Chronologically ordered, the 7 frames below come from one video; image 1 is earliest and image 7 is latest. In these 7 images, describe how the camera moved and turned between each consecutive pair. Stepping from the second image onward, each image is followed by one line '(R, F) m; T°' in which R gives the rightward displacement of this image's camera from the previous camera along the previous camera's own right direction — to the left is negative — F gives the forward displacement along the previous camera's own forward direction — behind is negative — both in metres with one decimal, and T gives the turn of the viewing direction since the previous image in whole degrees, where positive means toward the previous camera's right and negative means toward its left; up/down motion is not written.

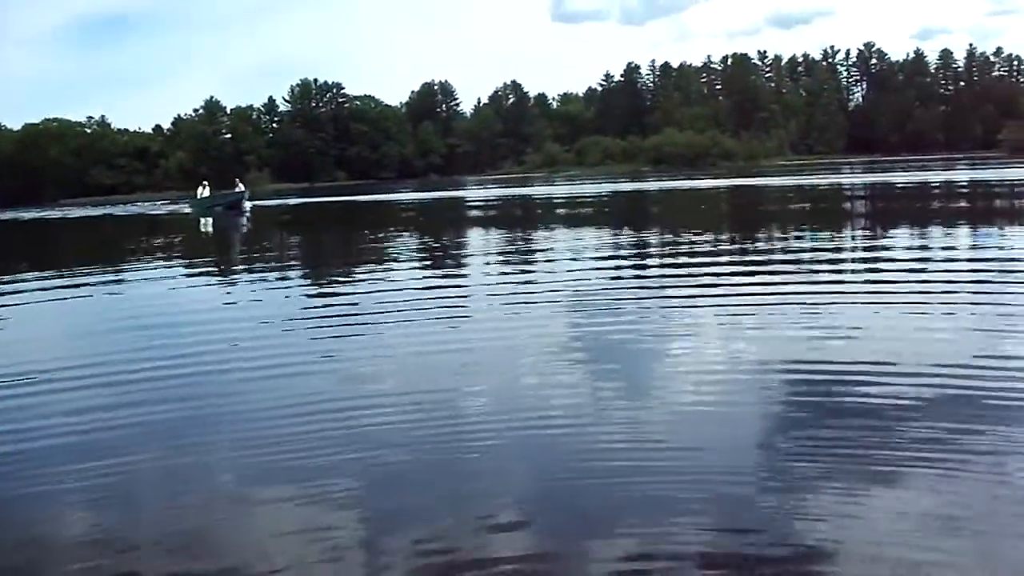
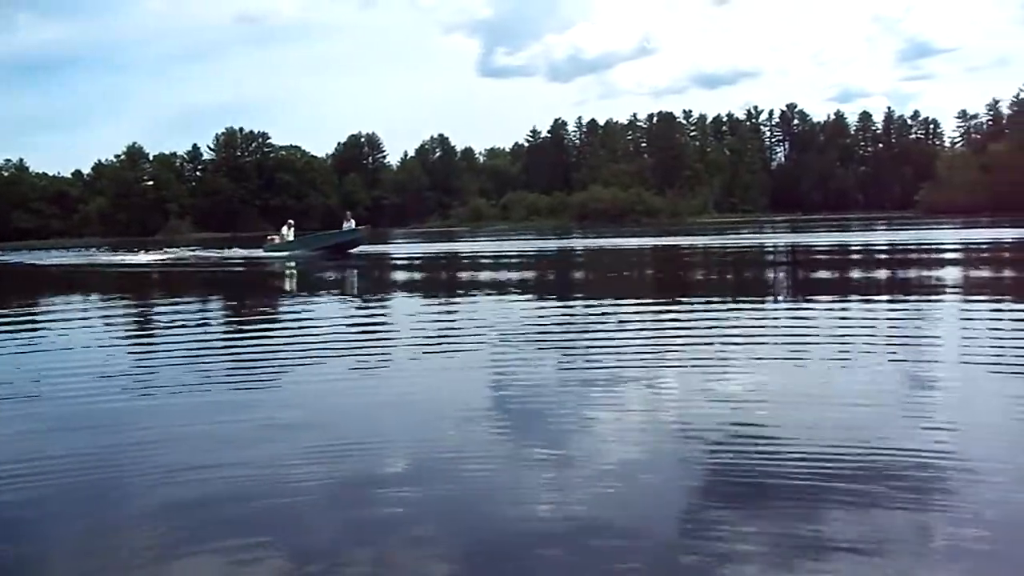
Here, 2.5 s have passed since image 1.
(-0.1, +0.4) m; +3°
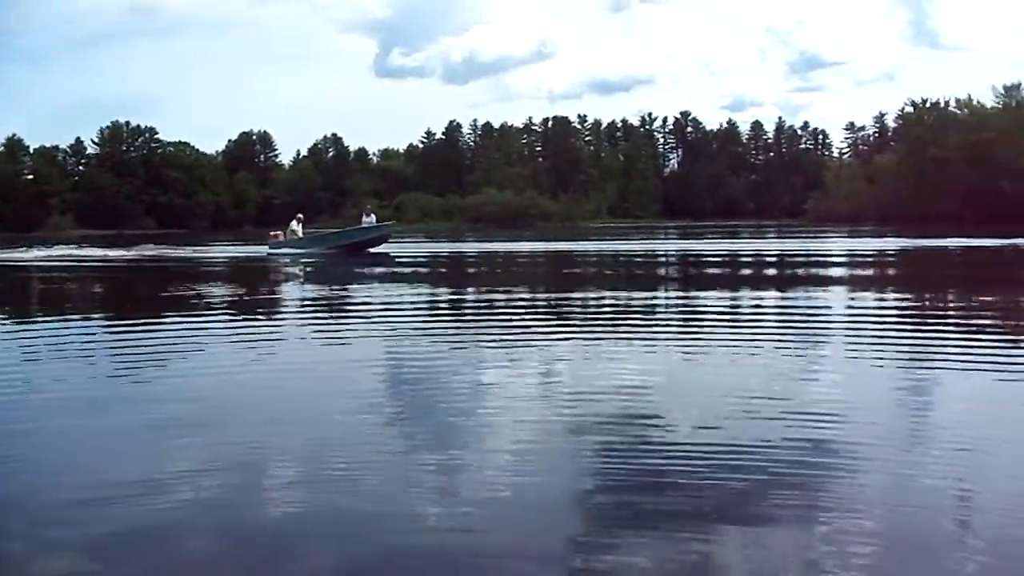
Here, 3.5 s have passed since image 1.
(-0.5, +0.5) m; +5°
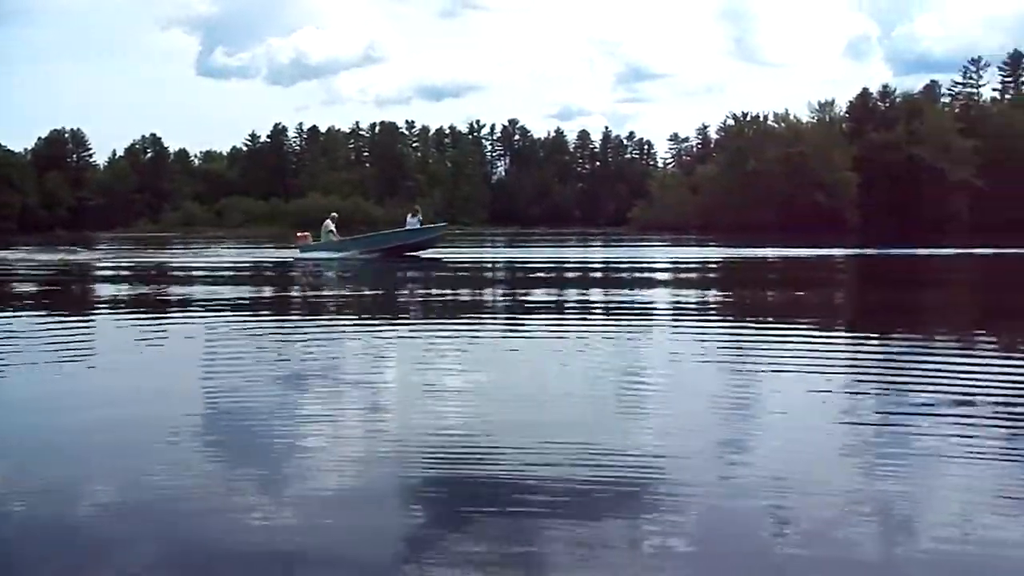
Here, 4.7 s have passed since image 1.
(-0.3, +0.6) m; +8°
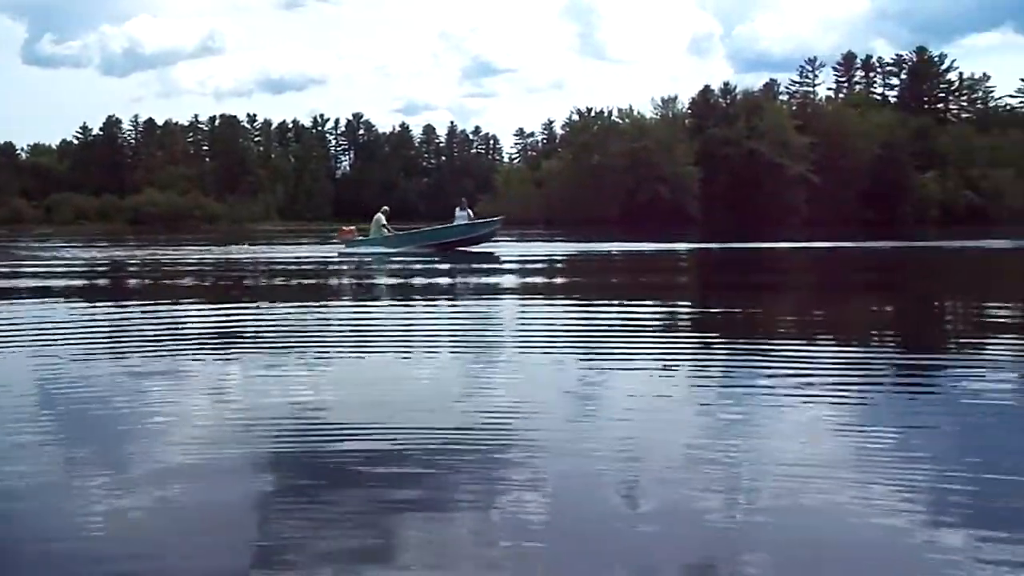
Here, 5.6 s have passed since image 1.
(-0.2, +0.5) m; +7°
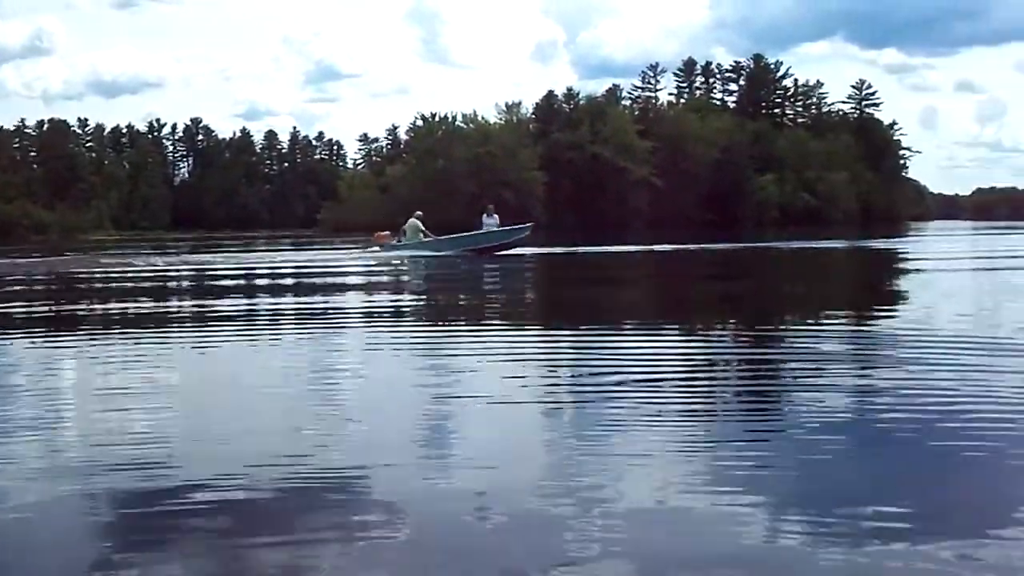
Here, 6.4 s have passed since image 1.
(+0.2, +0.6) m; +7°
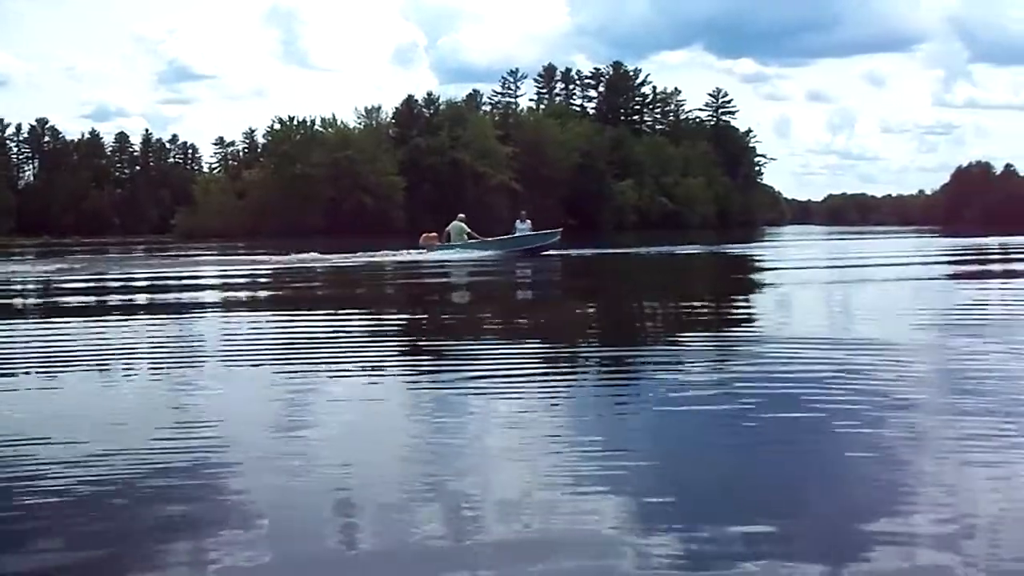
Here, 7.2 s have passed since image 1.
(+0.2, +0.4) m; +6°
